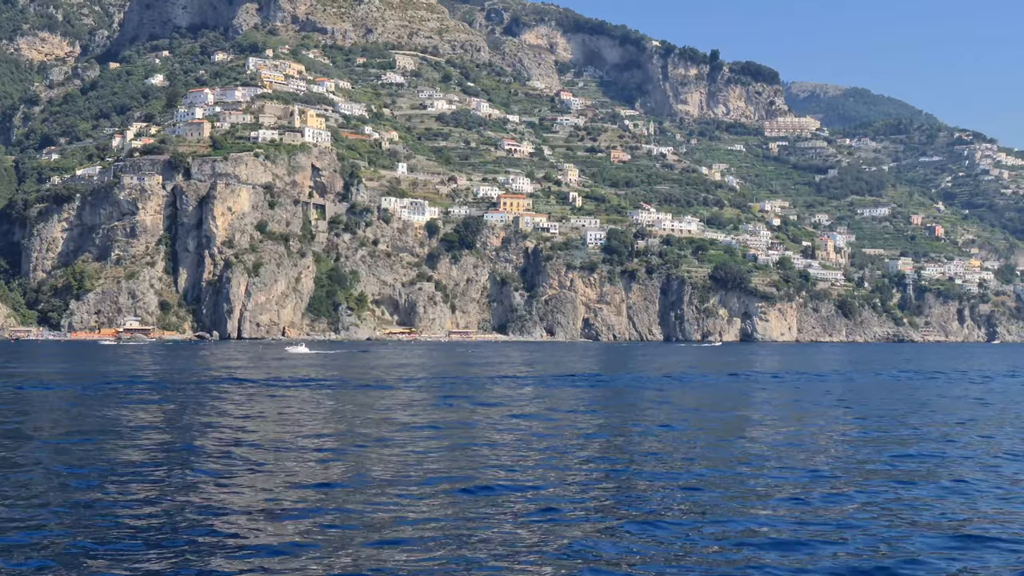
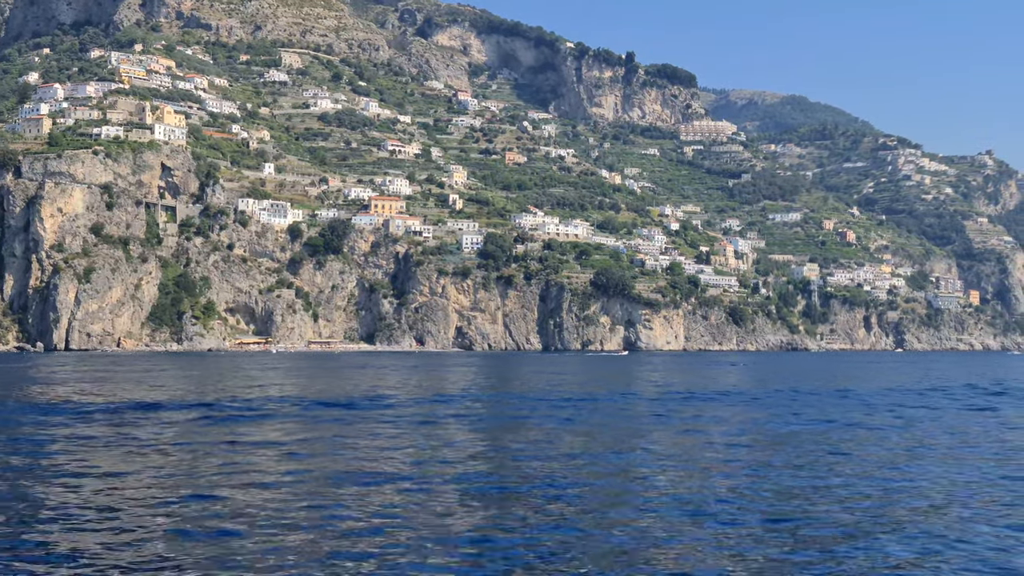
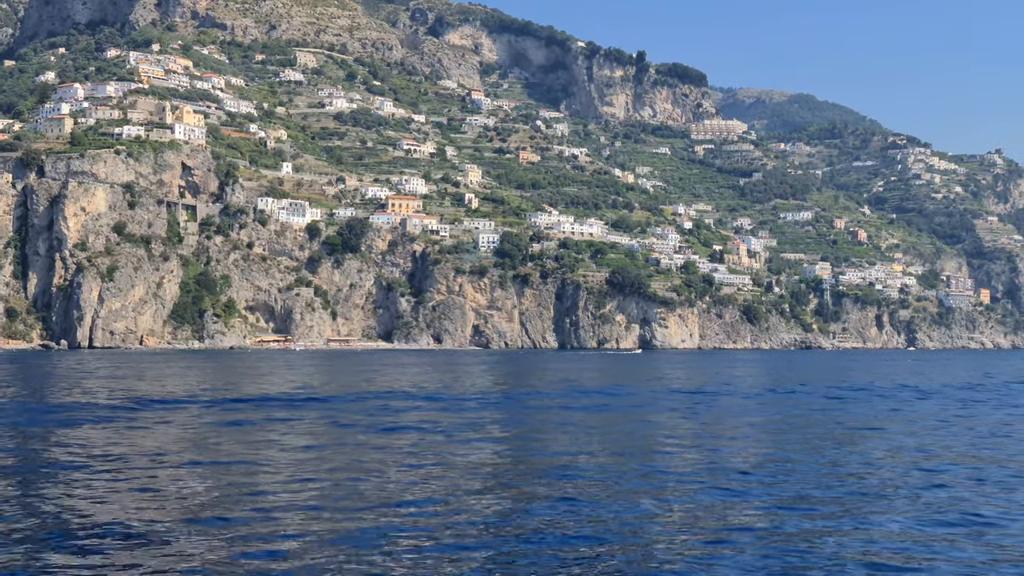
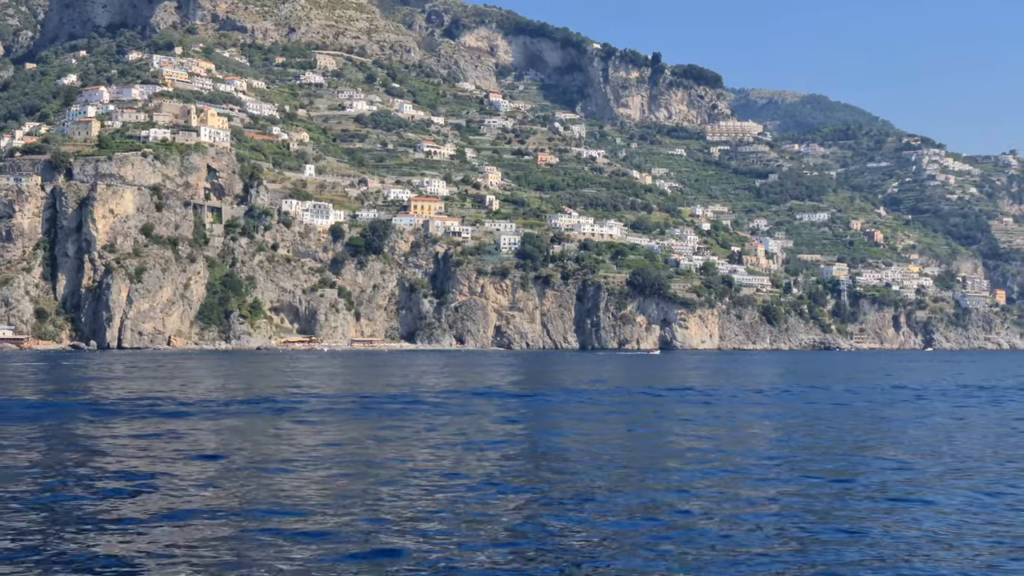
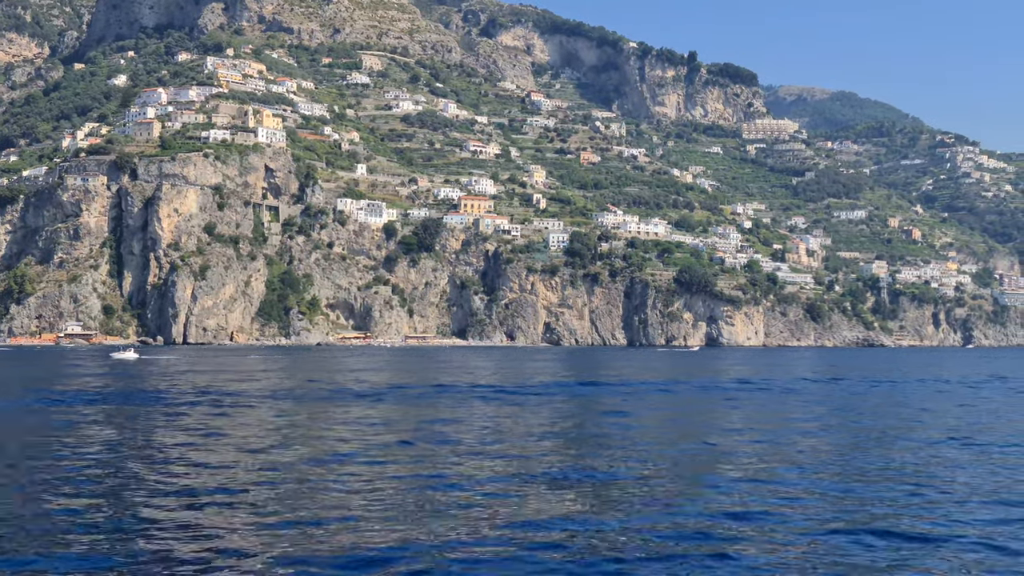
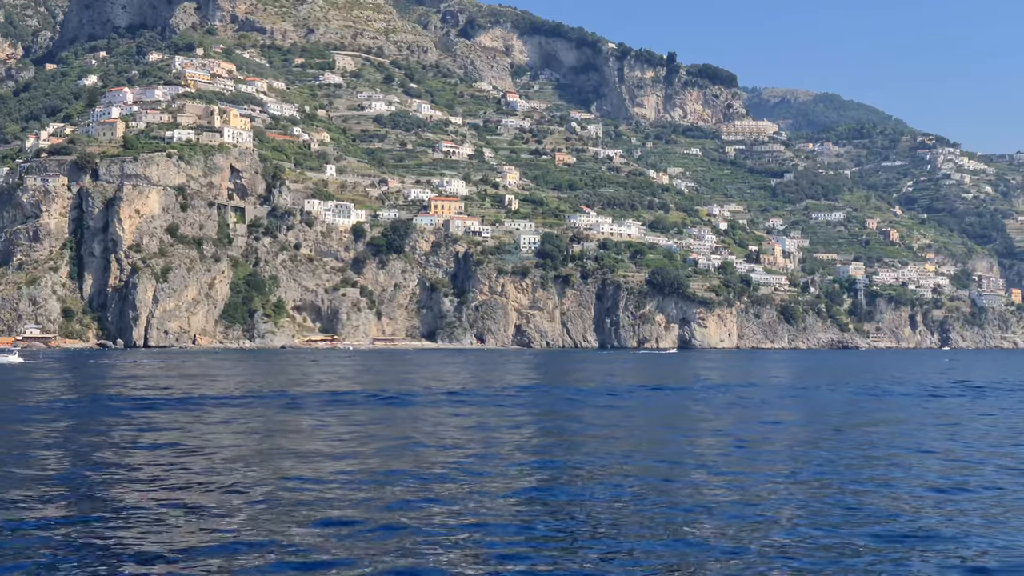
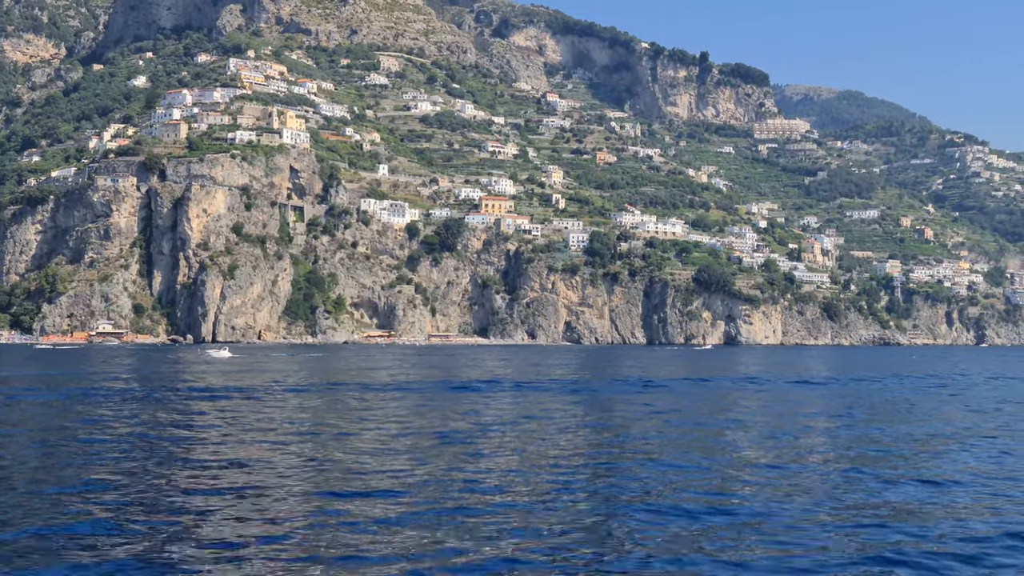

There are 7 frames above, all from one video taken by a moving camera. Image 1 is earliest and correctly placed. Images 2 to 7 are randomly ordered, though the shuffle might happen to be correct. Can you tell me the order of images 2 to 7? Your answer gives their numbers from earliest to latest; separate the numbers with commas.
7, 5, 6, 4, 3, 2
